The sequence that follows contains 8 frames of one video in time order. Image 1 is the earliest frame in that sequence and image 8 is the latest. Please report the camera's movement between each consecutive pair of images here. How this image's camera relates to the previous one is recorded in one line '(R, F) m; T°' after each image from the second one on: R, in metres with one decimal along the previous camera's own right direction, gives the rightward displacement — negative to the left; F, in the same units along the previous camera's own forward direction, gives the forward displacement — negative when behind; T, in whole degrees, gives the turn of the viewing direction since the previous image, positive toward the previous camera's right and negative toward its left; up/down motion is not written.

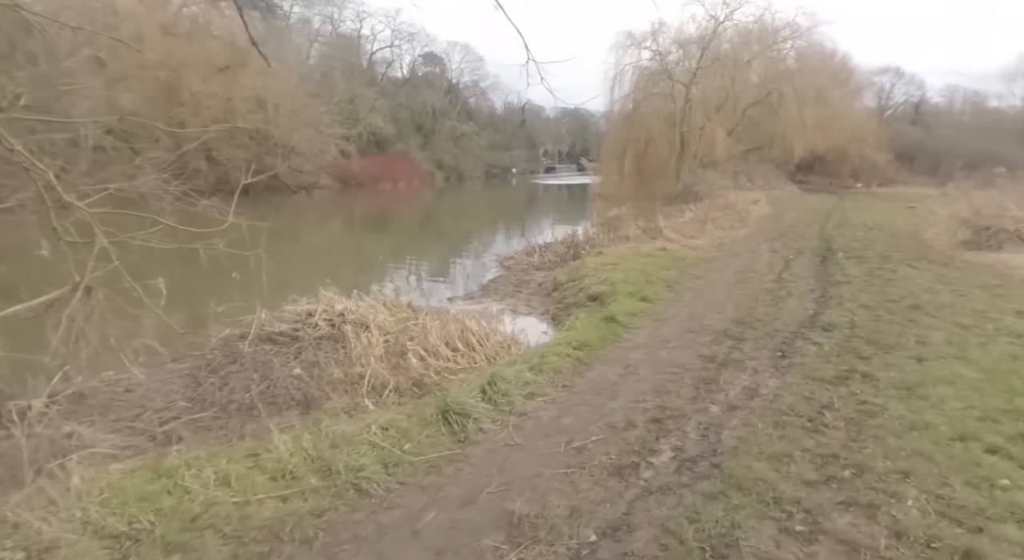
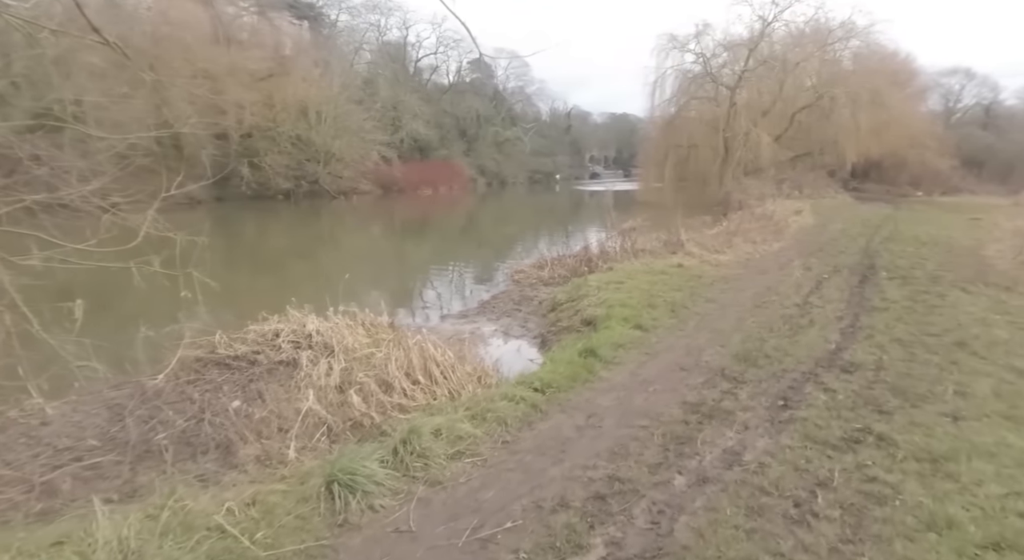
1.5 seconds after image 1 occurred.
(+0.7, +0.8) m; -4°
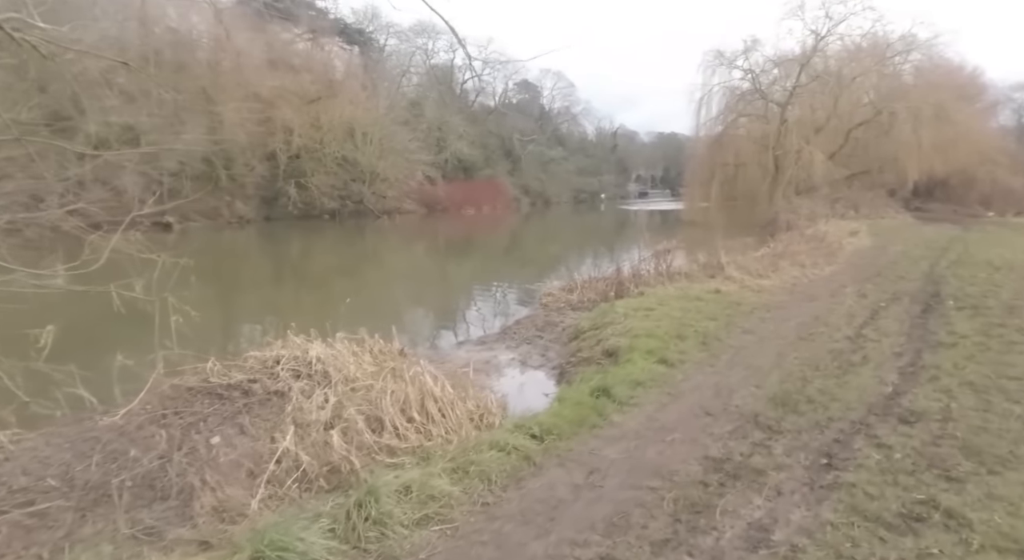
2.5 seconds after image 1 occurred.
(+0.4, +0.6) m; -4°
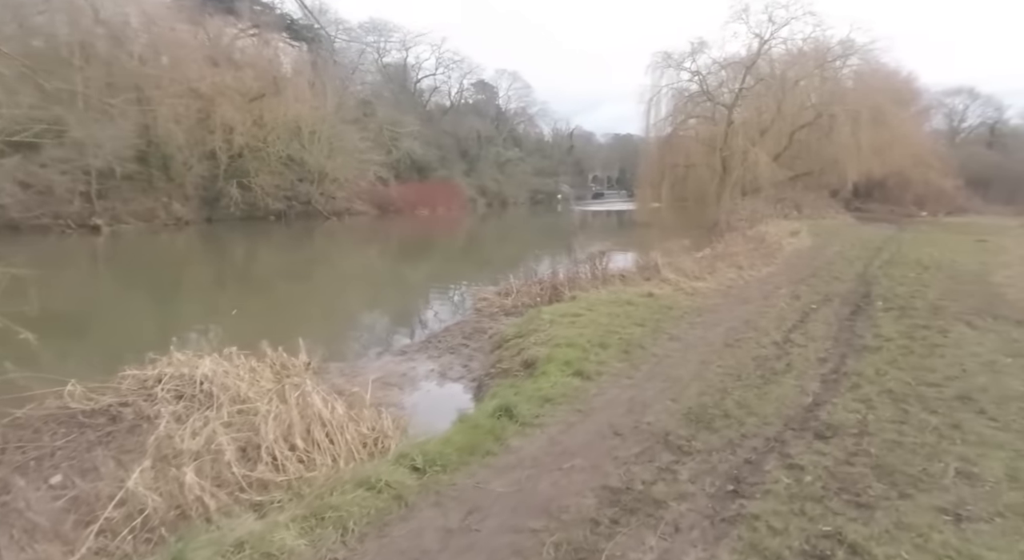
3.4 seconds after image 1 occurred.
(+0.5, +0.4) m; +4°
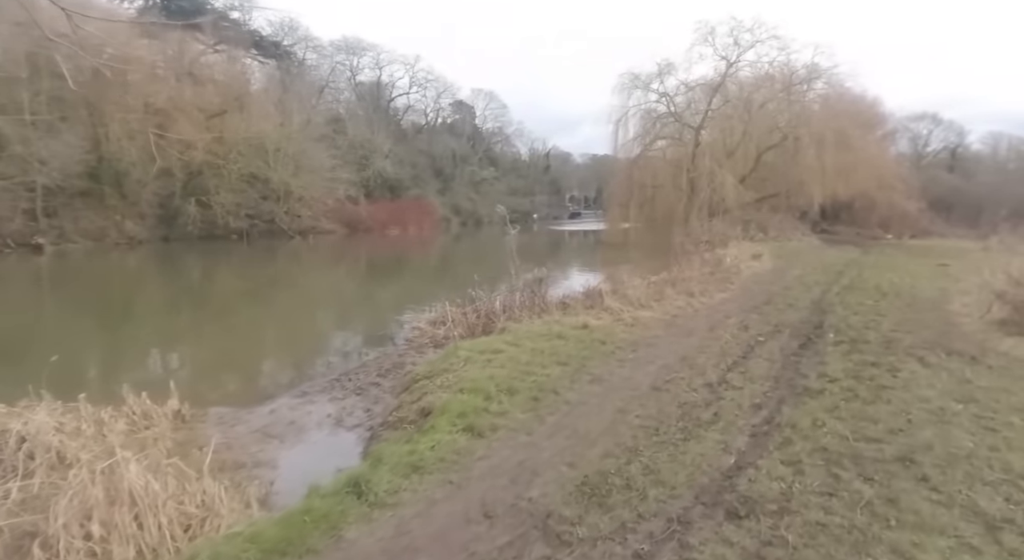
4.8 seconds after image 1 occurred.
(+0.8, +0.8) m; +2°
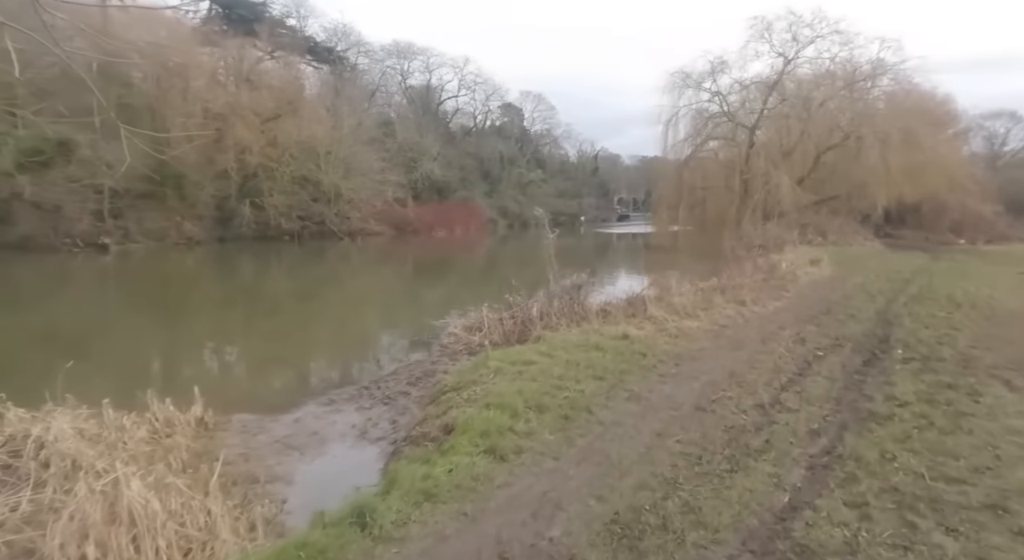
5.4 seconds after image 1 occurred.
(+0.1, +0.4) m; -4°
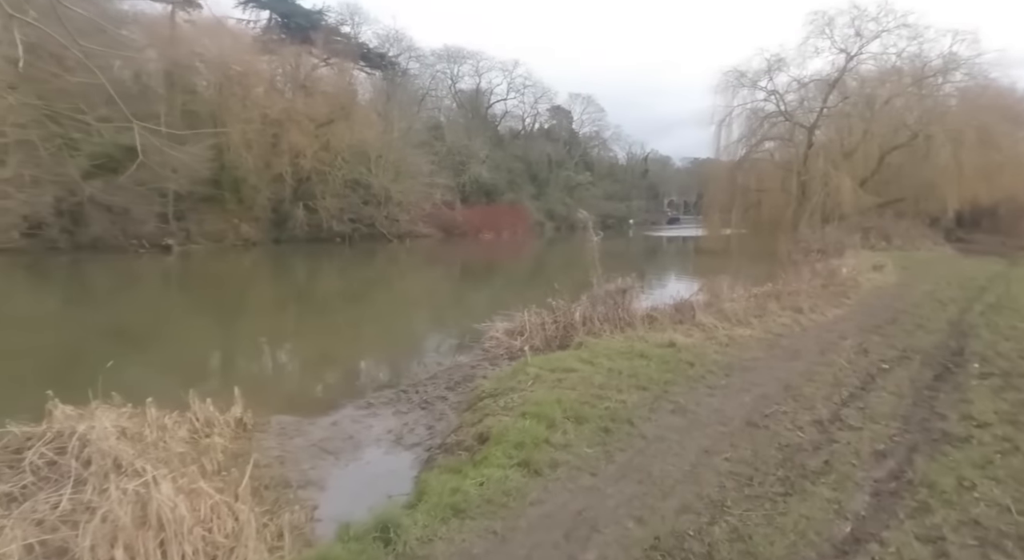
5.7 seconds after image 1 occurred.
(+0.1, +0.2) m; -4°
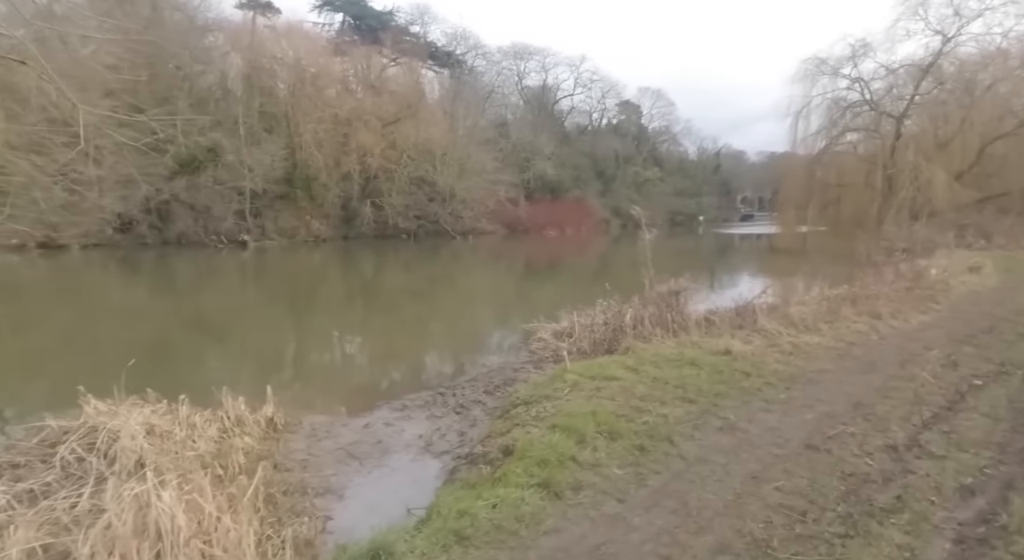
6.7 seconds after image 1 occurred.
(+0.3, +0.4) m; -6°
